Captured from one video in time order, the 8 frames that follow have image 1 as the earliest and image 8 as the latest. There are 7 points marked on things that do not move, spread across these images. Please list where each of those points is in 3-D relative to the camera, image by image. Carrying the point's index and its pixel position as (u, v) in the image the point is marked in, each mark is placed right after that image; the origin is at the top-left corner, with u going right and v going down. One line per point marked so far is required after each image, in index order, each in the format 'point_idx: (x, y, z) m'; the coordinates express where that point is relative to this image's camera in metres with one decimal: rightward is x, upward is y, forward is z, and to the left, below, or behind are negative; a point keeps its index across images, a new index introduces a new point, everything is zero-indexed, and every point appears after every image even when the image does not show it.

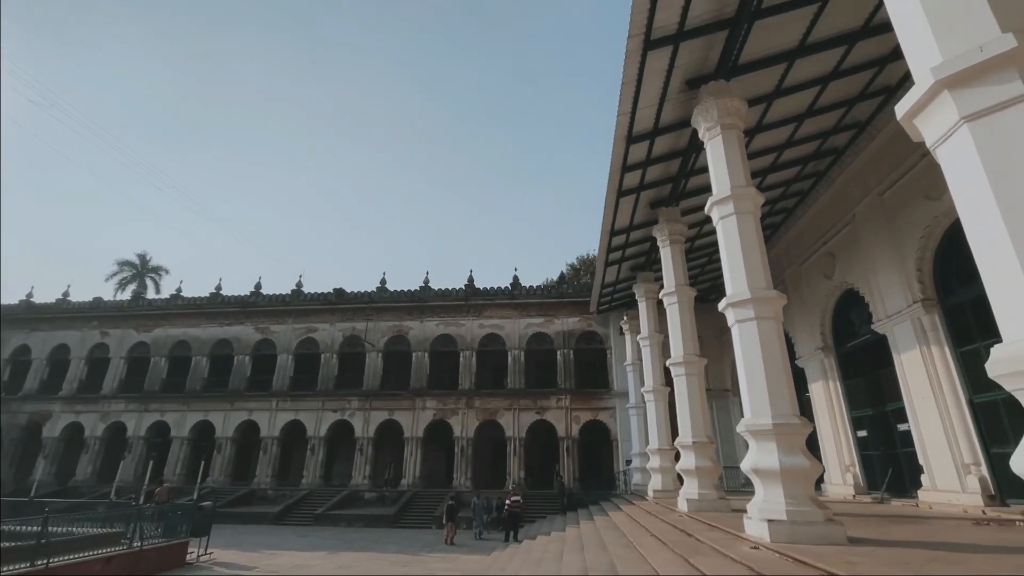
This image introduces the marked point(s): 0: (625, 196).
0: (+2.0, +1.7, +8.6) m
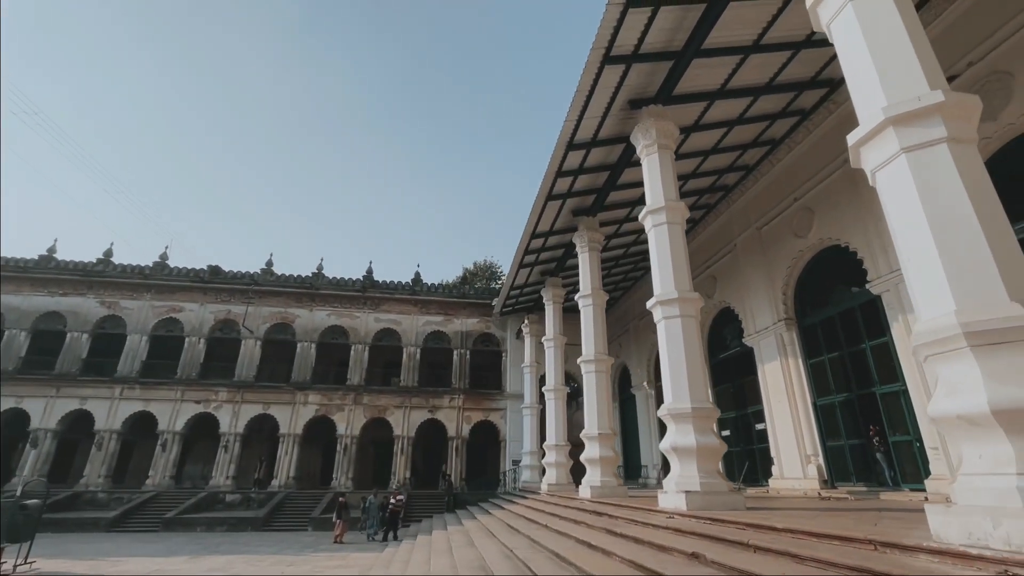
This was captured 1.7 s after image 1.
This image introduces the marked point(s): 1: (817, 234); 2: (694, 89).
0: (+0.8, +1.7, +9.1) m
1: (+5.4, +1.0, +8.4) m
2: (+2.6, +2.9, +7.0) m
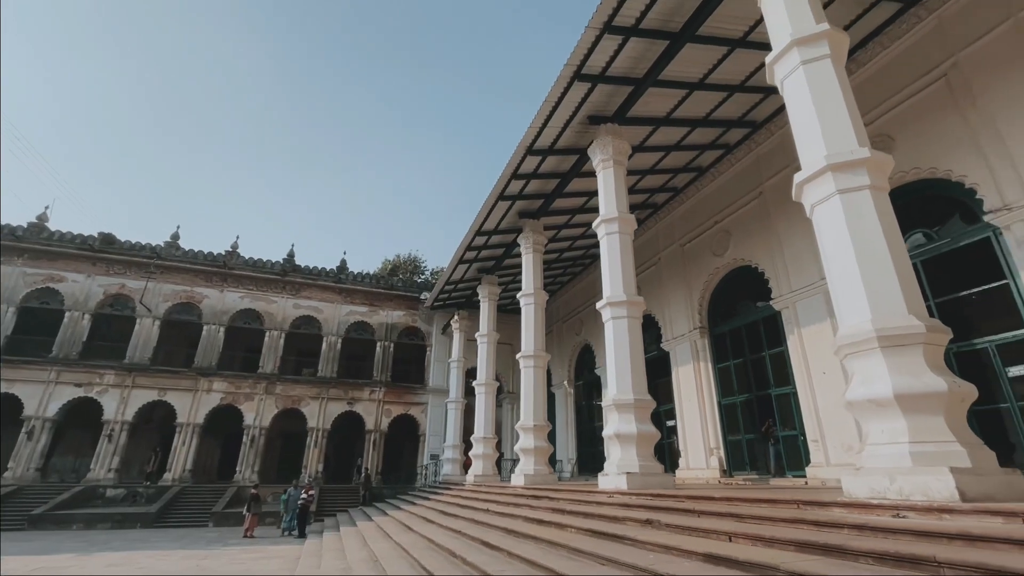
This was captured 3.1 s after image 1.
0: (-0.2, +1.7, +9.4) m
1: (+4.4, +0.7, +9.6) m
2: (+2.1, +2.8, +7.7) m
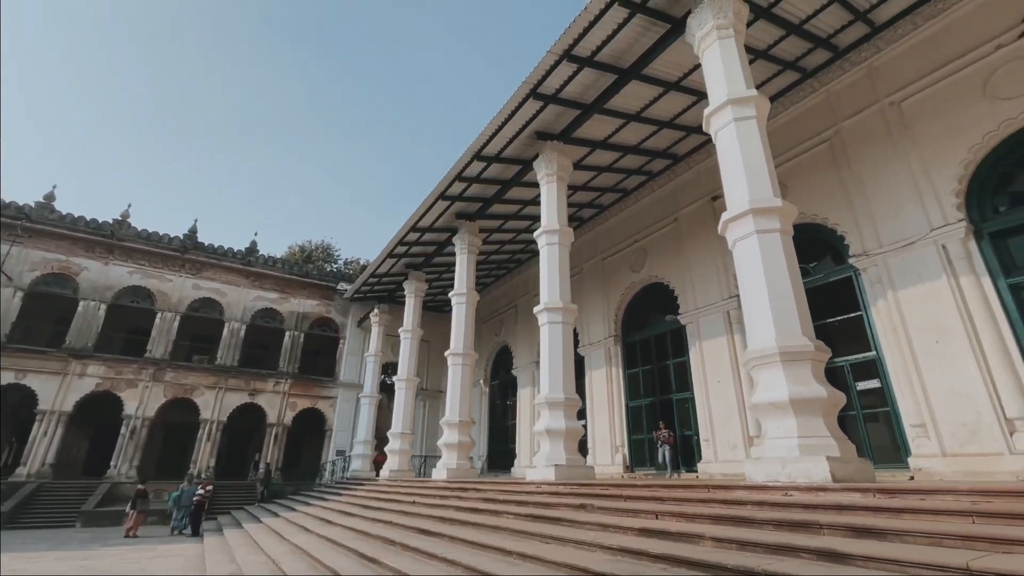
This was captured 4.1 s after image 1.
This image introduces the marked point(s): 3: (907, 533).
0: (-1.4, +1.8, +9.6) m
1: (+3.0, +0.4, +10.6) m
2: (+1.3, +2.7, +8.3) m
3: (+2.0, -1.3, +2.5) m
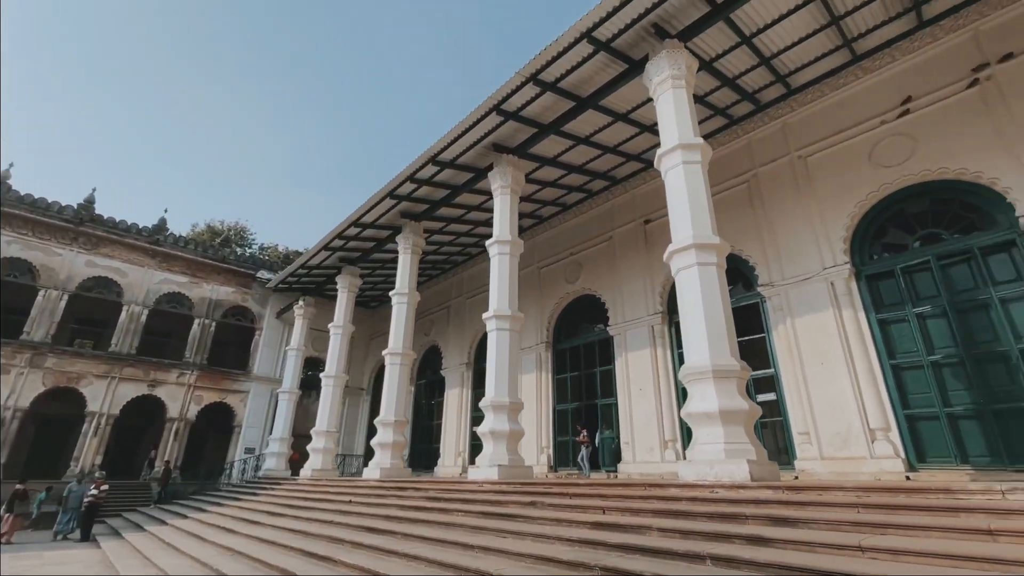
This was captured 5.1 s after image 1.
0: (-2.4, +1.8, +9.5) m
1: (+1.6, +0.1, +11.3) m
2: (+0.5, +2.5, +8.8) m
3: (+1.9, -1.5, +3.1) m
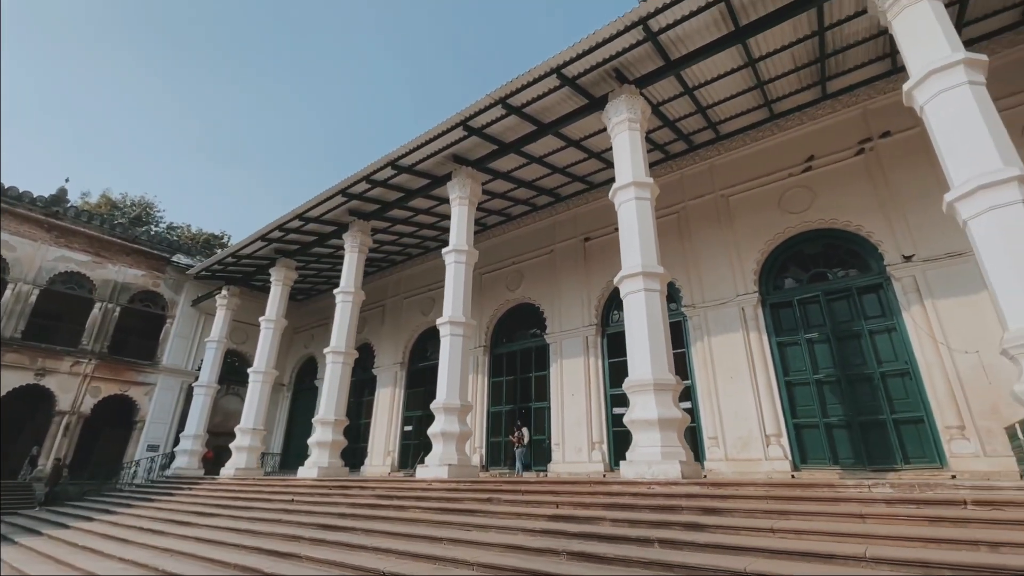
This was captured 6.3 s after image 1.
0: (-3.3, +1.8, +9.5) m
1: (+0.2, -0.1, +11.8) m
2: (-0.3, +2.3, +9.2) m
3: (+1.8, -1.8, +3.8) m
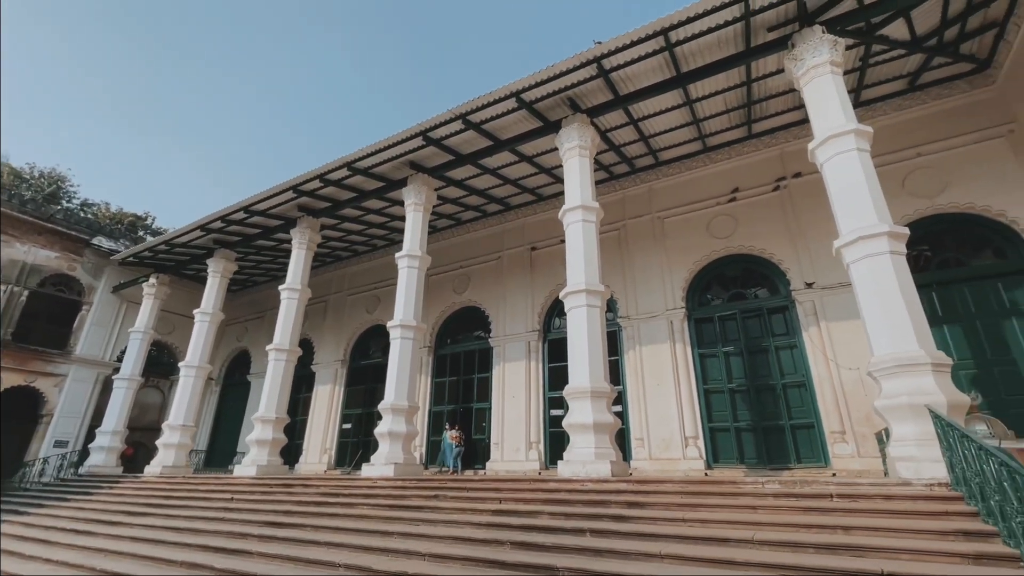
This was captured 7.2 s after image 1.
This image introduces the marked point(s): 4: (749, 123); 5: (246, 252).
0: (-4.3, +1.9, +9.4) m
1: (-1.1, -0.2, +12.2) m
2: (-1.2, +2.2, +9.5) m
3: (+1.3, -2.0, +4.4) m
4: (+4.3, +3.0, +8.8) m
5: (-6.9, +0.9, +12.5) m
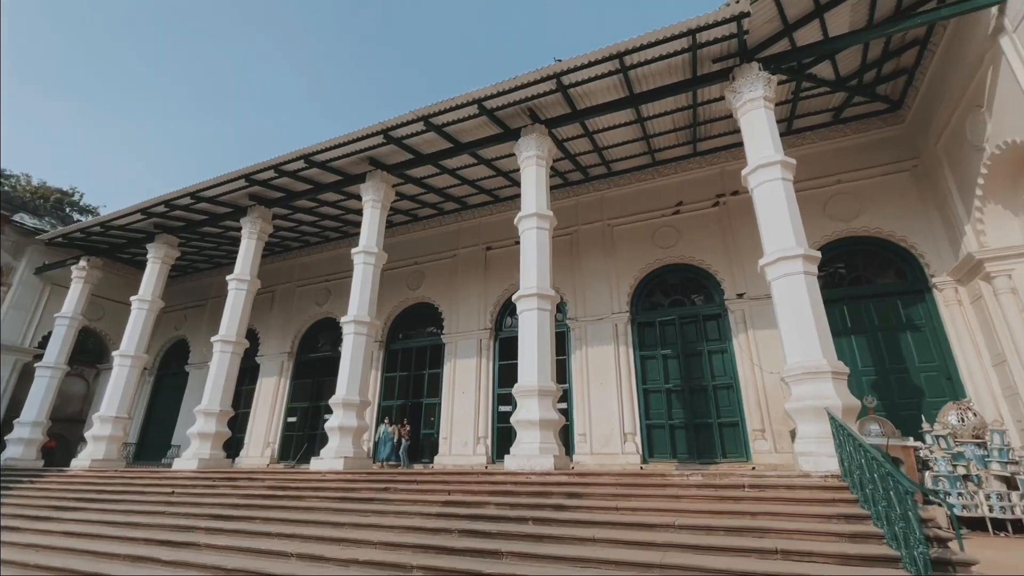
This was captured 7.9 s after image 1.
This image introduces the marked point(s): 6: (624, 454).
0: (-5.1, +2.1, +9.2) m
1: (-2.3, -0.1, +12.3) m
2: (-2.1, +2.3, +9.6) m
3: (+0.8, -2.1, +4.8) m
4: (+3.6, +2.9, +9.4) m
5: (-8.1, +1.2, +12.0) m
6: (+2.1, -3.1, +8.9) m
